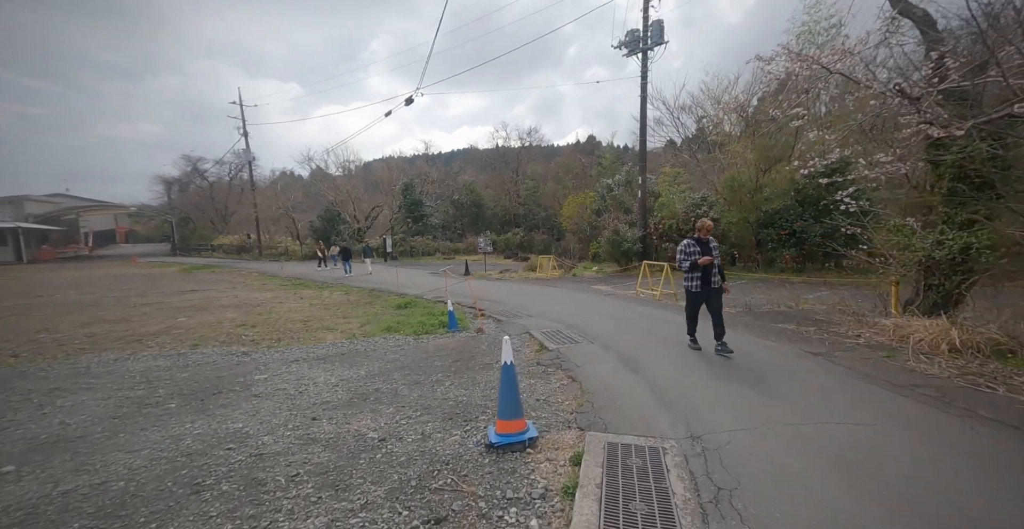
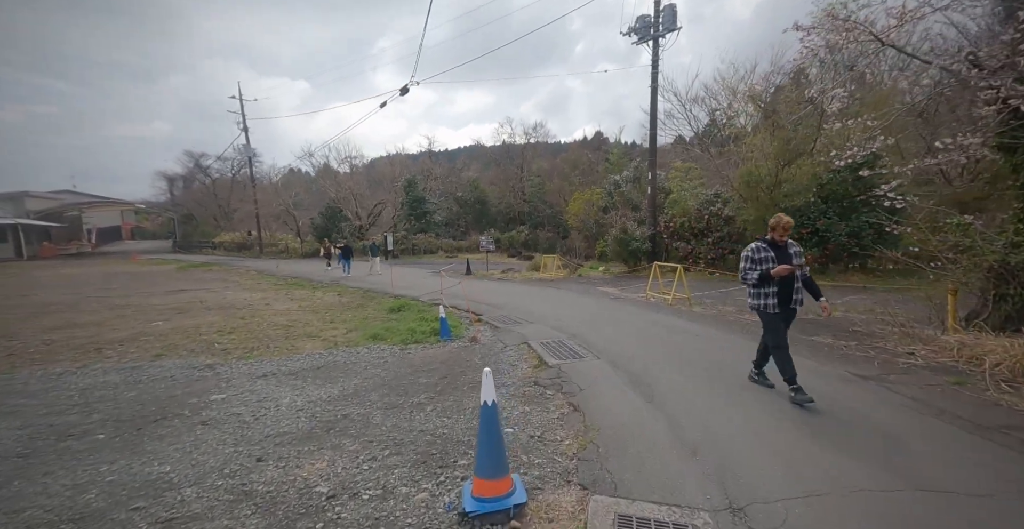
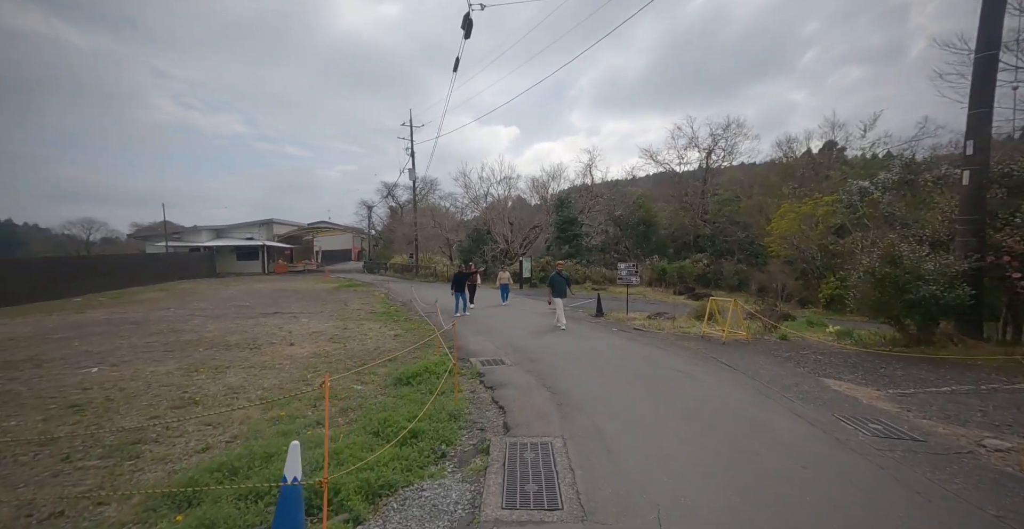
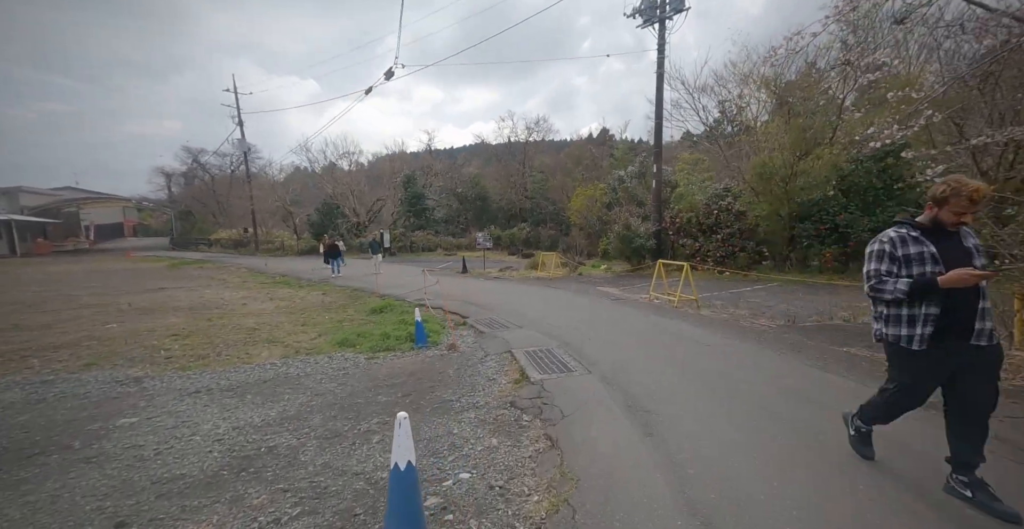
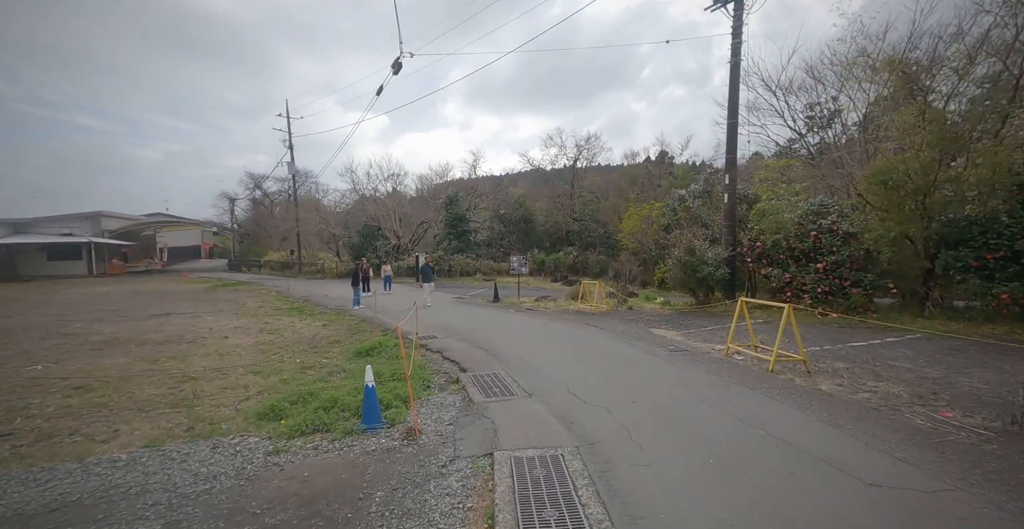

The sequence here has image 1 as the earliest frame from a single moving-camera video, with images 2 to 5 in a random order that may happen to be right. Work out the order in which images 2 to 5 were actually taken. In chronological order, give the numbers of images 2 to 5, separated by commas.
2, 4, 5, 3
